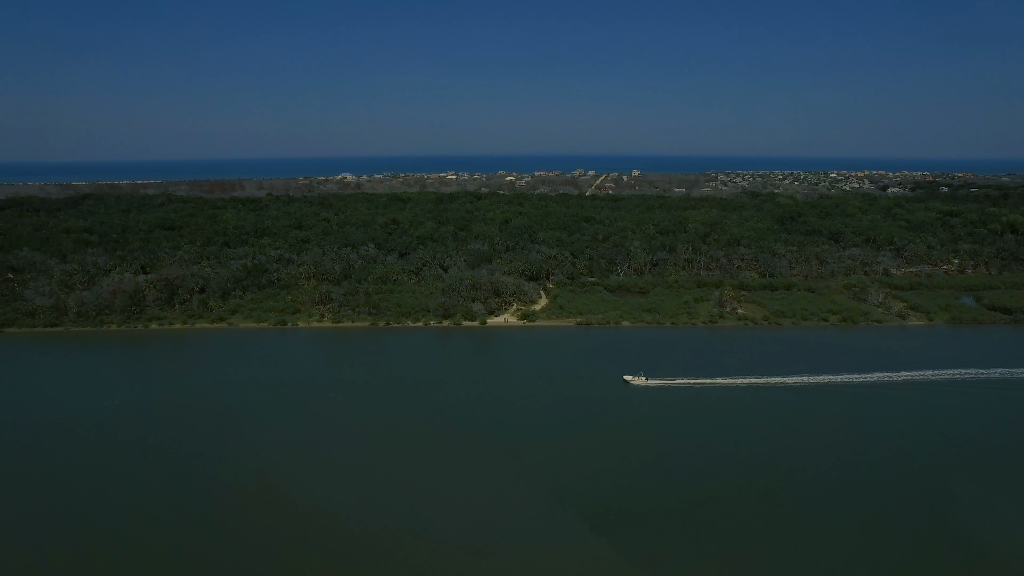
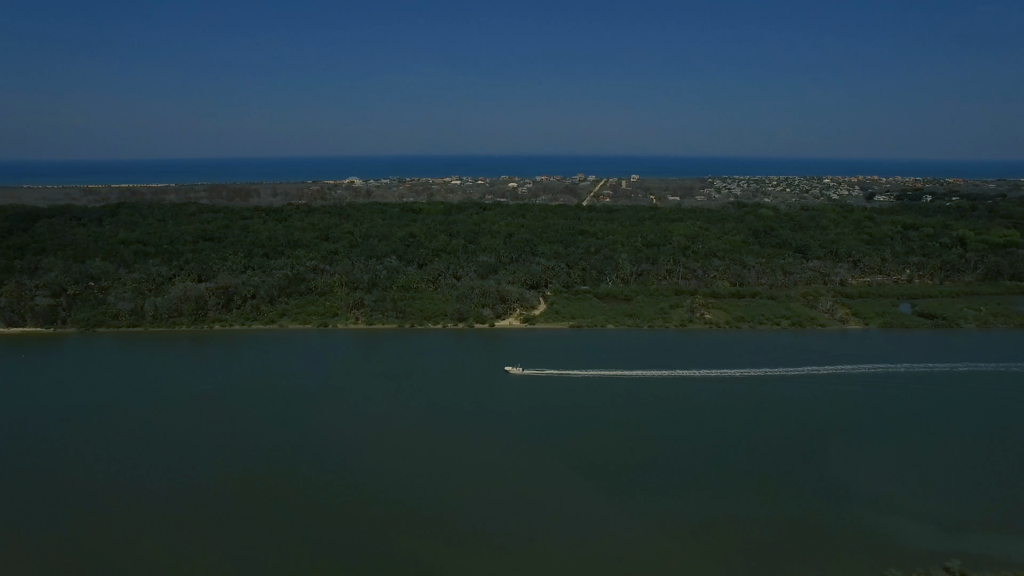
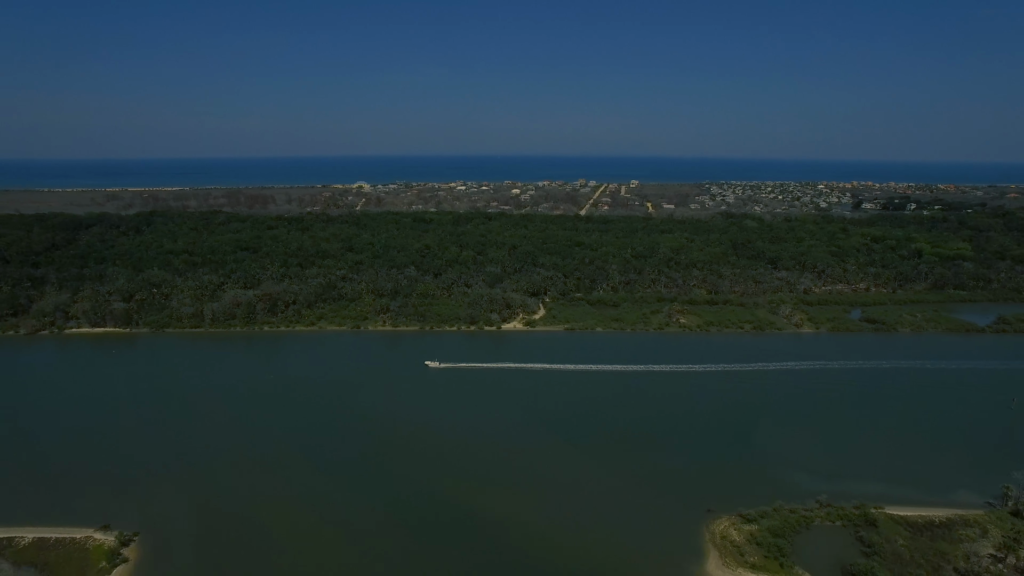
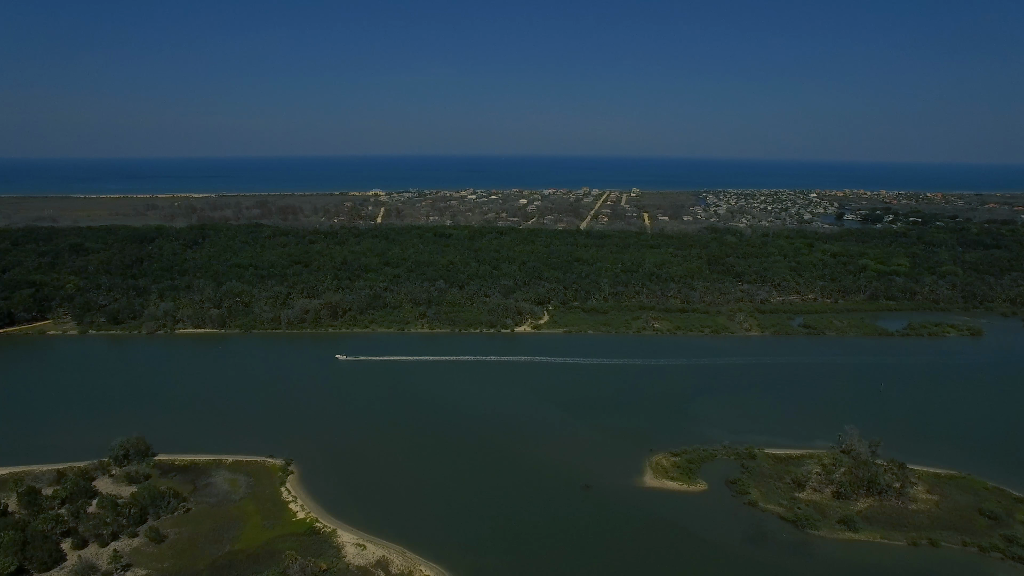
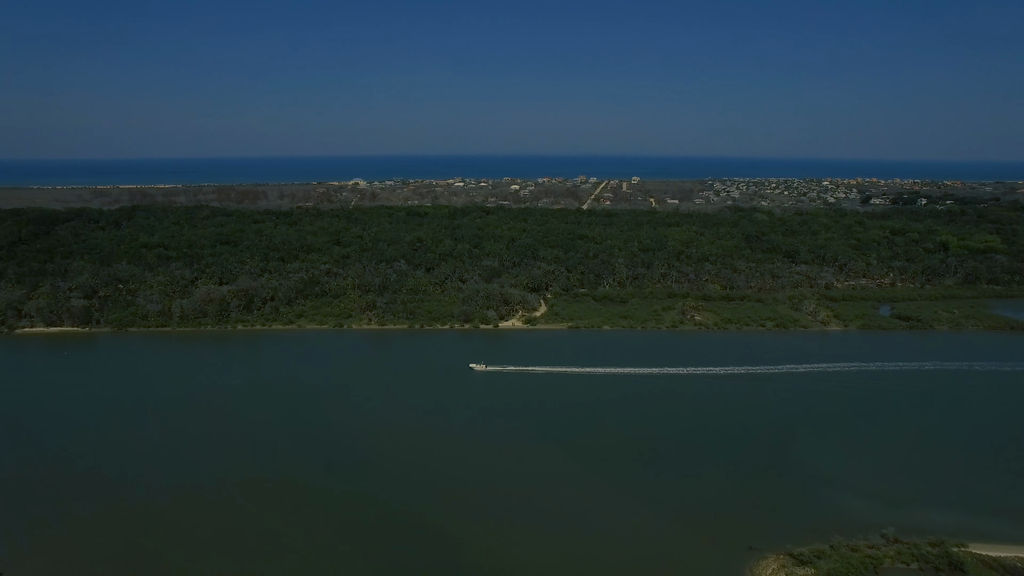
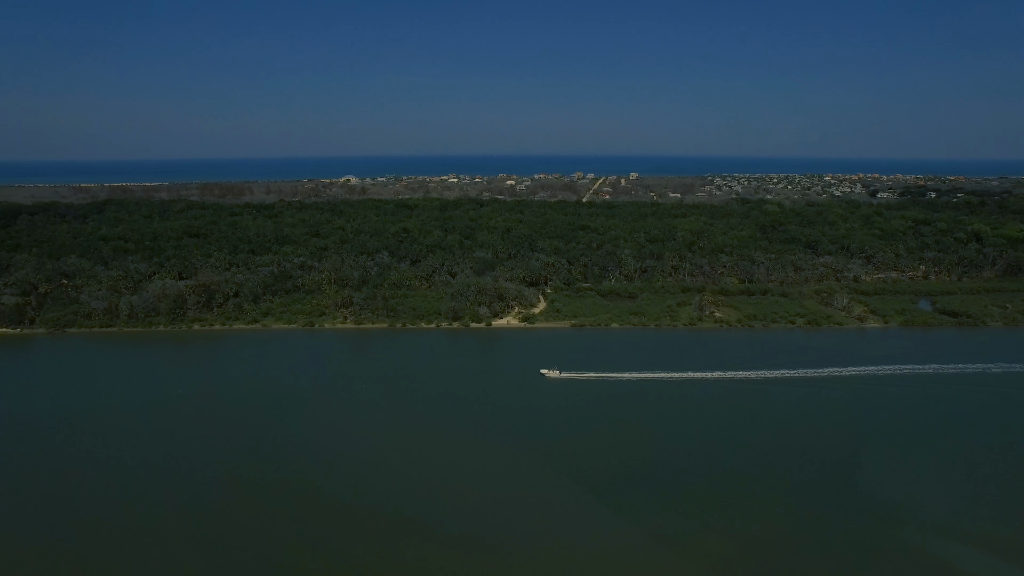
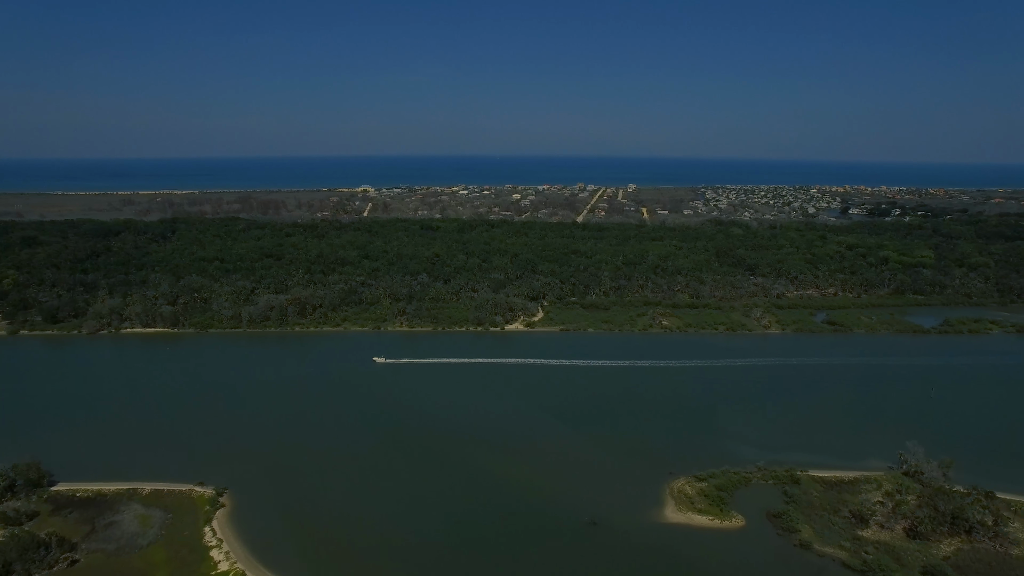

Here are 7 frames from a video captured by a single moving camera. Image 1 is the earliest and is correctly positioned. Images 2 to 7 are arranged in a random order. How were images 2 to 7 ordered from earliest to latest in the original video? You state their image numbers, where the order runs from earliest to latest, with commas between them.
6, 2, 5, 3, 7, 4
